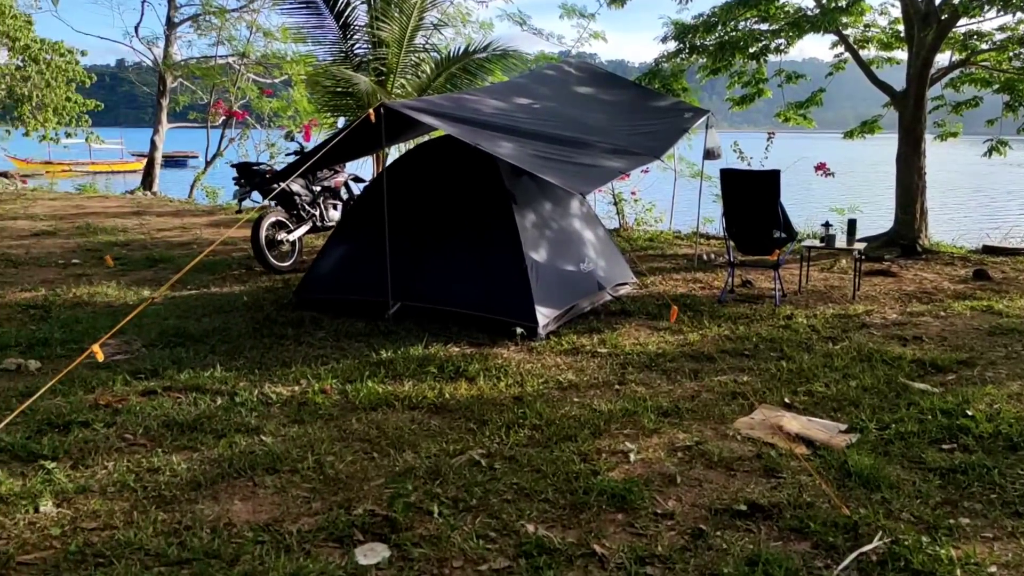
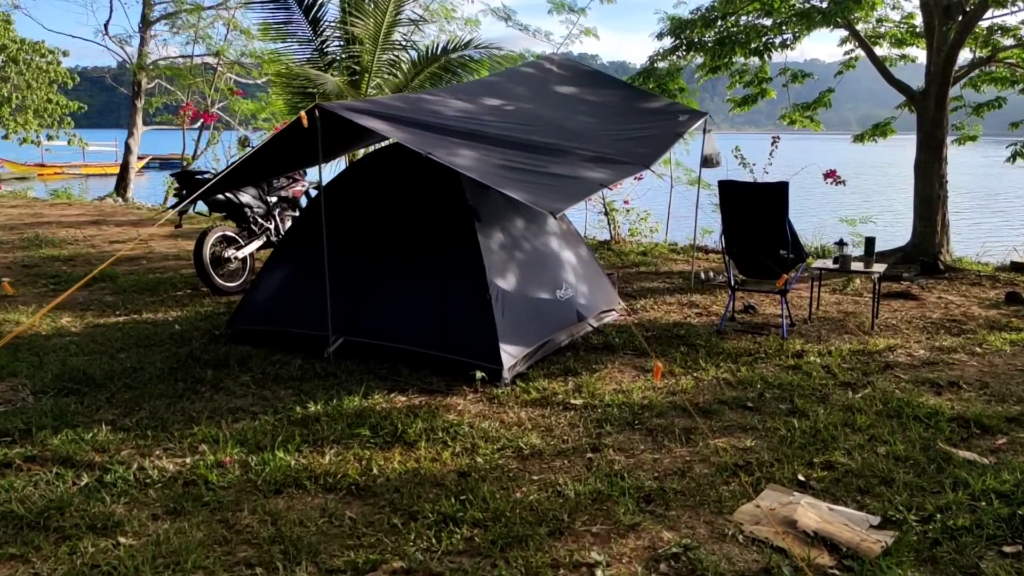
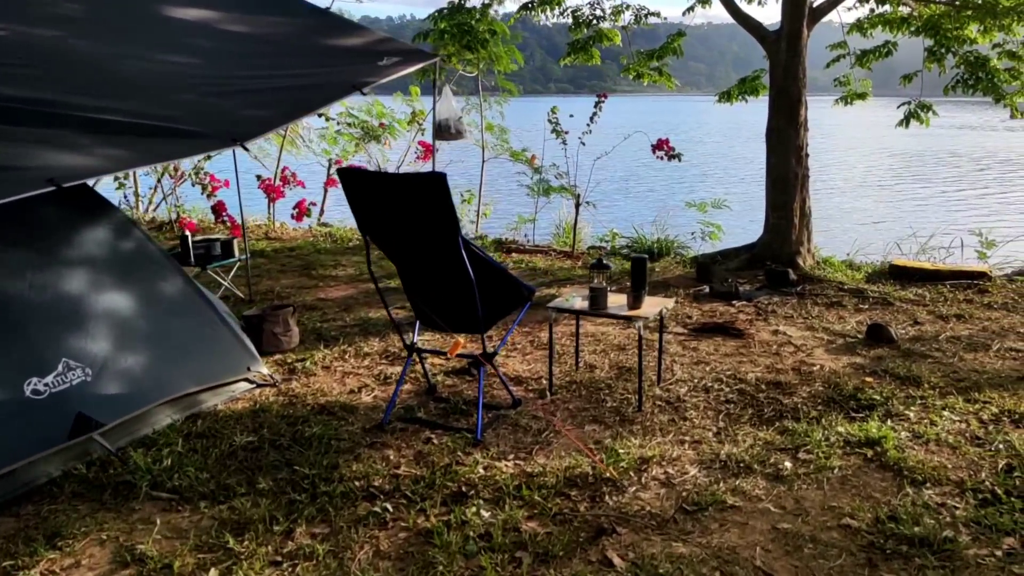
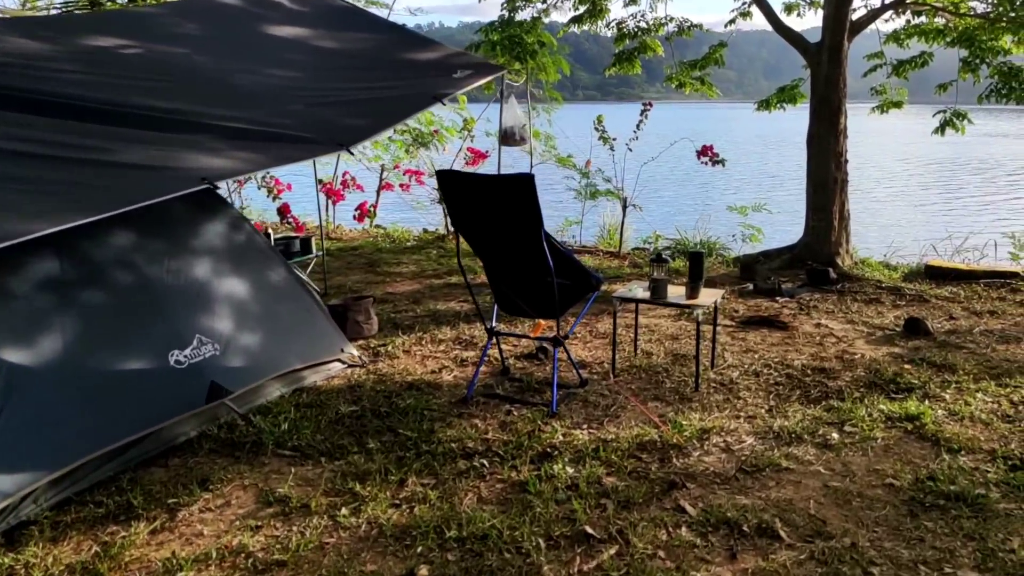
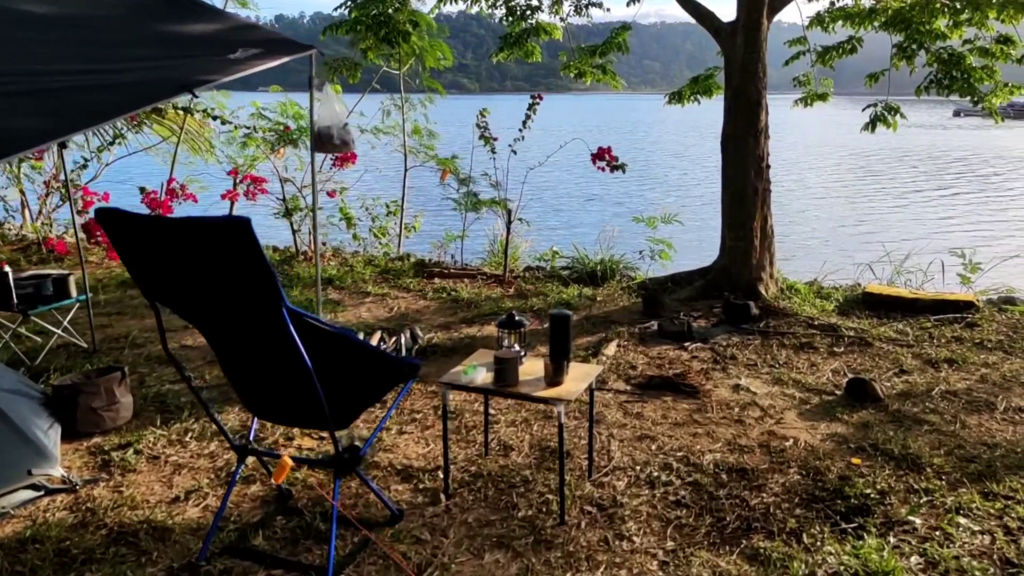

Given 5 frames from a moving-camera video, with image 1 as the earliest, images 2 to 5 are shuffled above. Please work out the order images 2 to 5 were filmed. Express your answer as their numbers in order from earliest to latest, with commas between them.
2, 4, 3, 5
